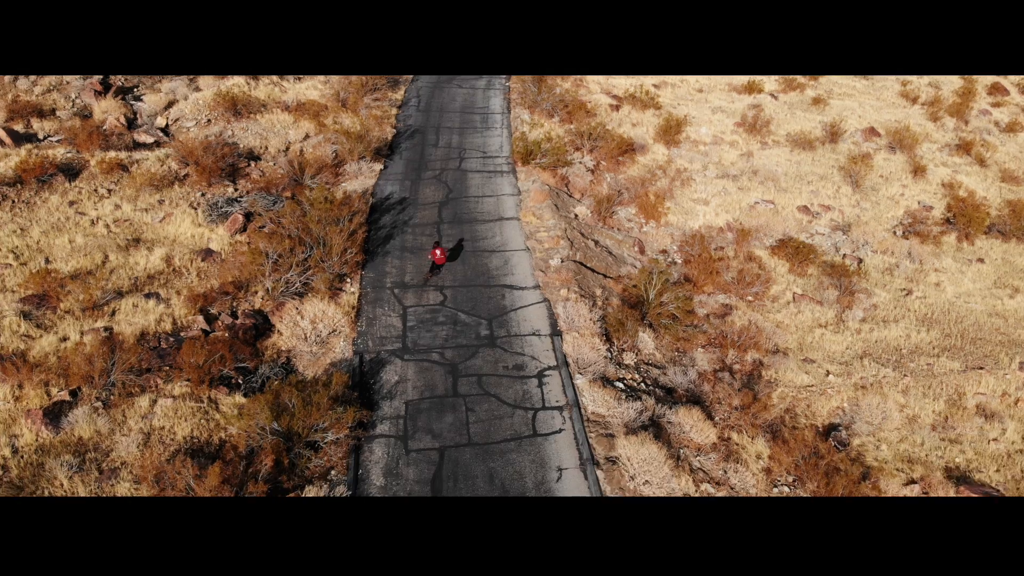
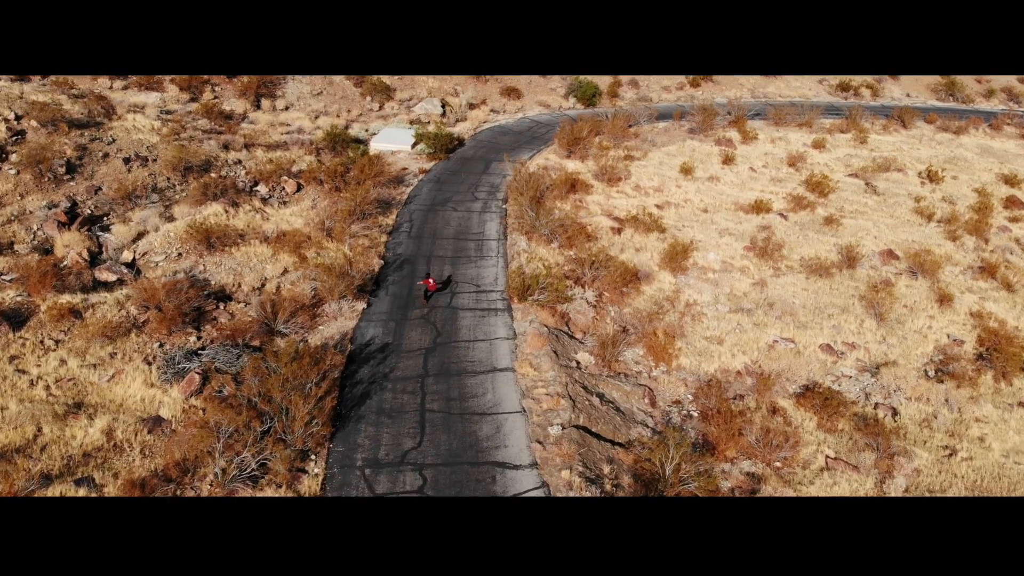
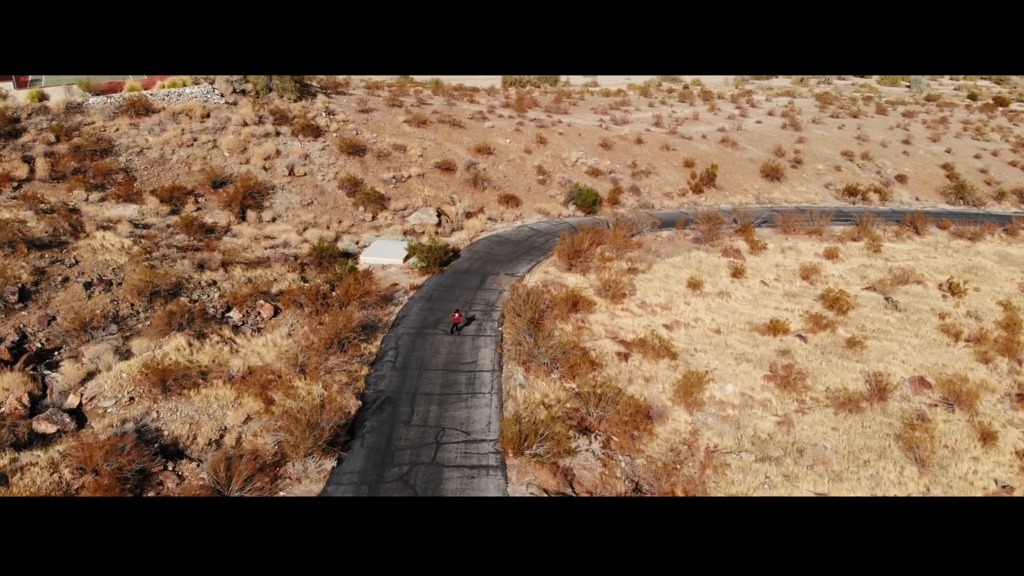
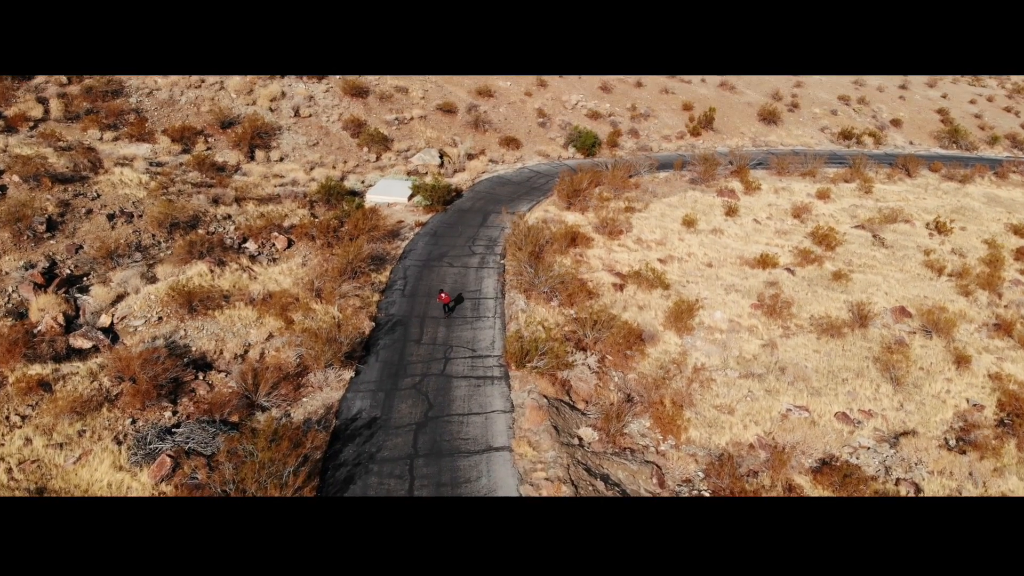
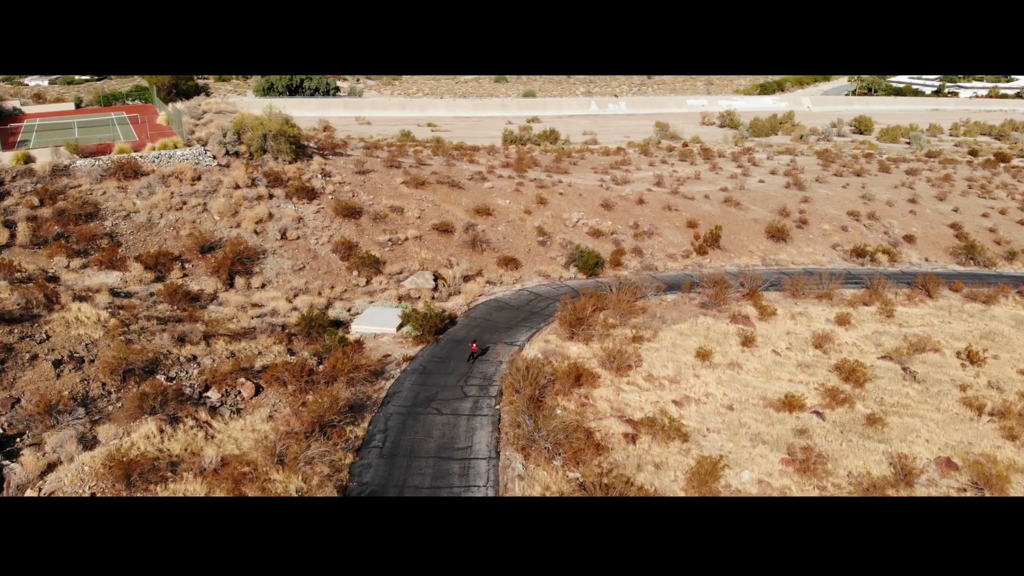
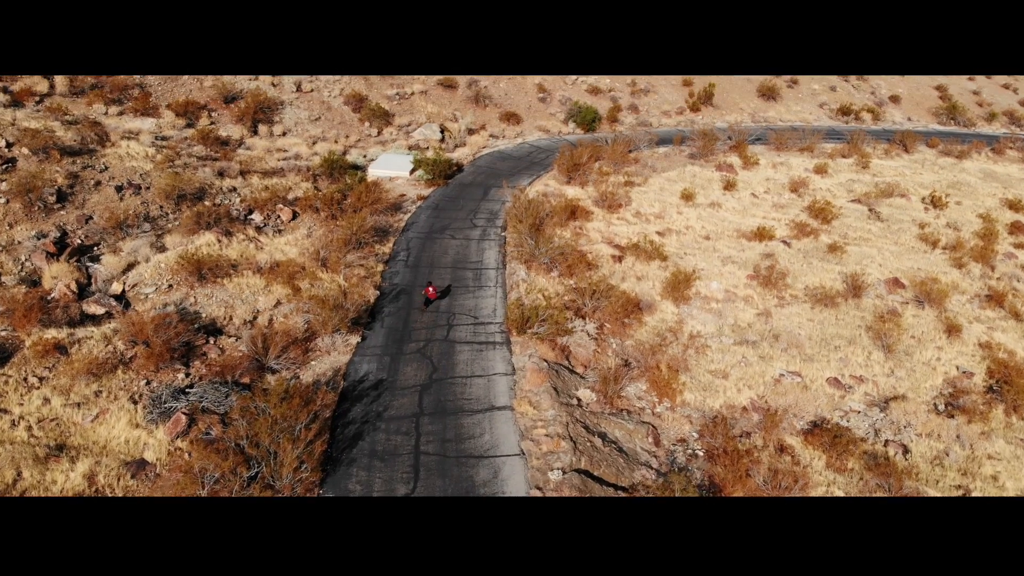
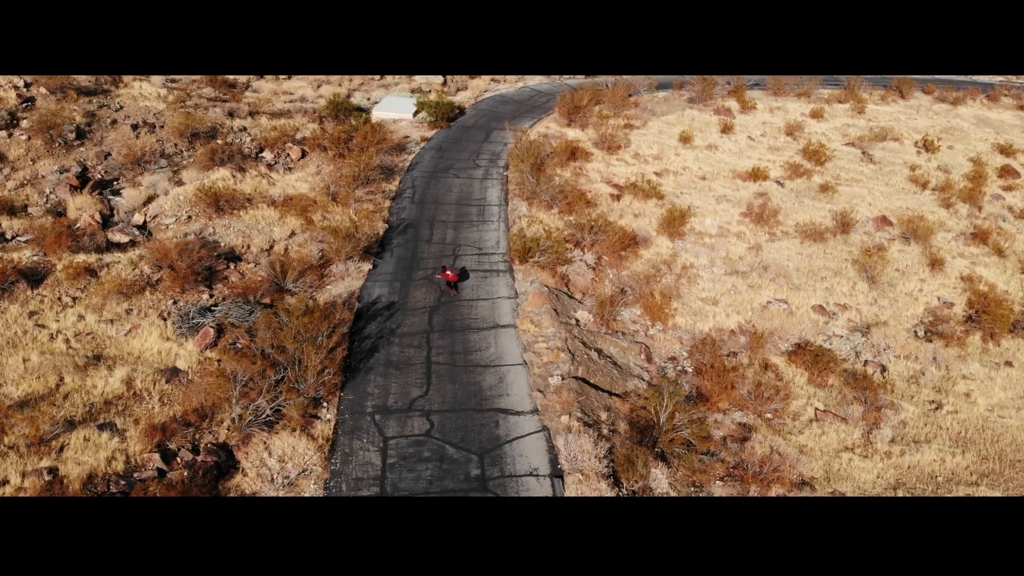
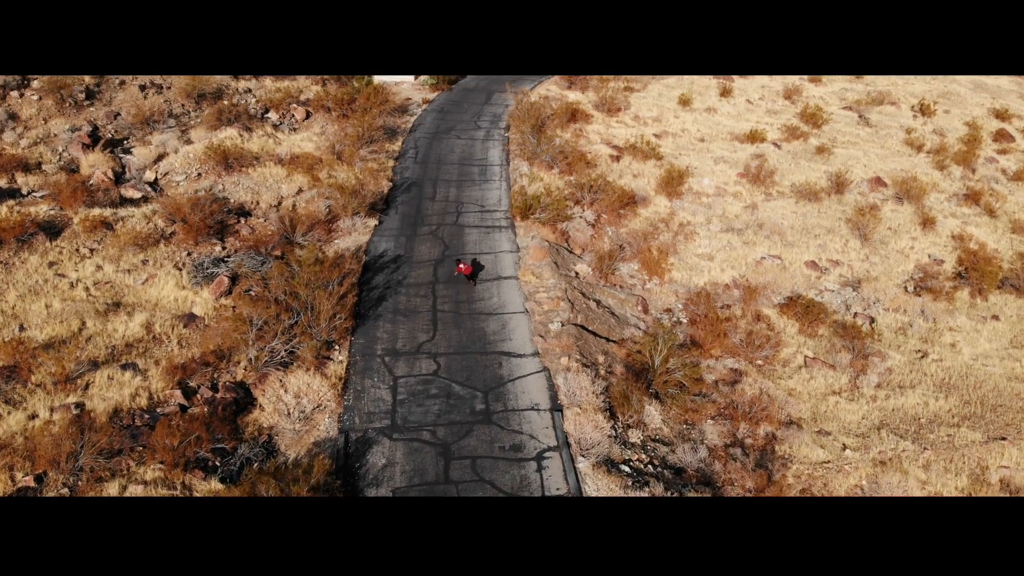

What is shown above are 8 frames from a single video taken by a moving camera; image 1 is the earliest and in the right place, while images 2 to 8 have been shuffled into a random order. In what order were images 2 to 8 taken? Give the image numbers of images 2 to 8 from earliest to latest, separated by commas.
8, 7, 2, 6, 4, 3, 5
